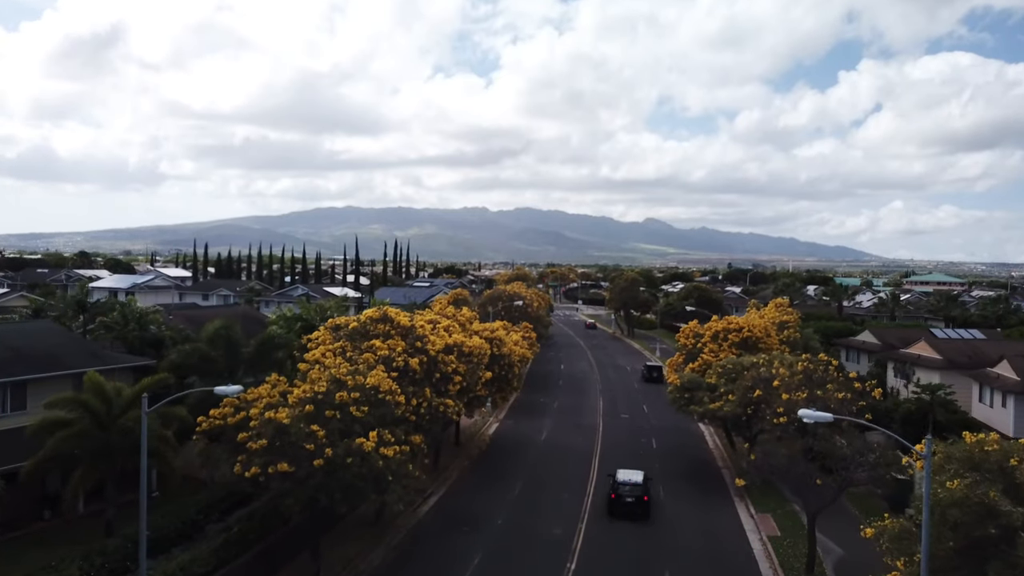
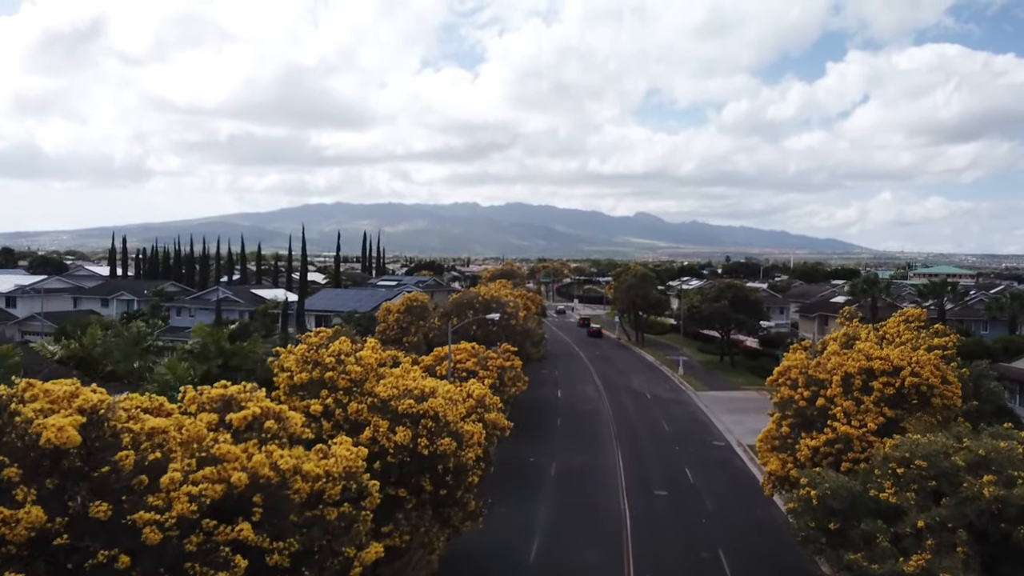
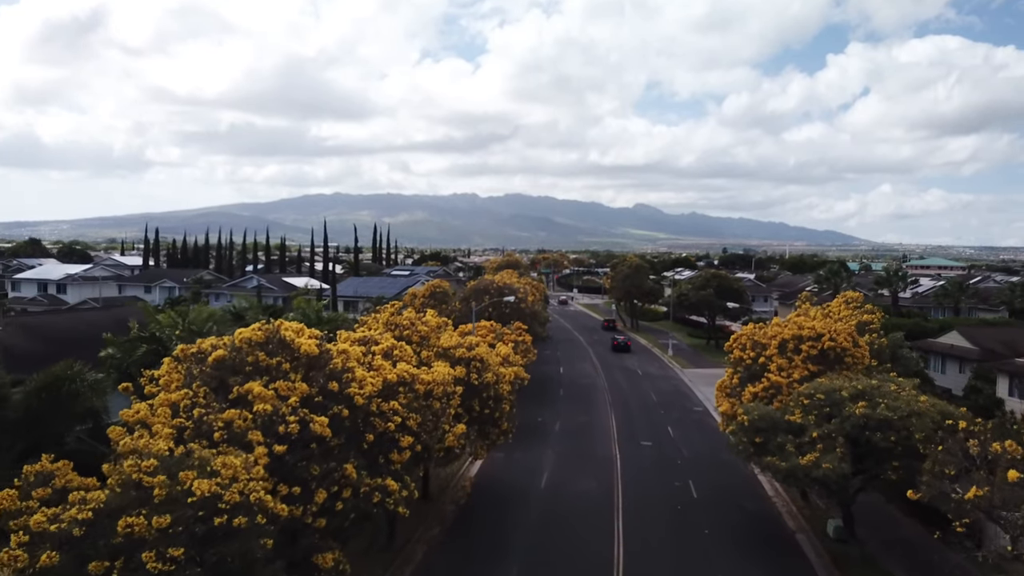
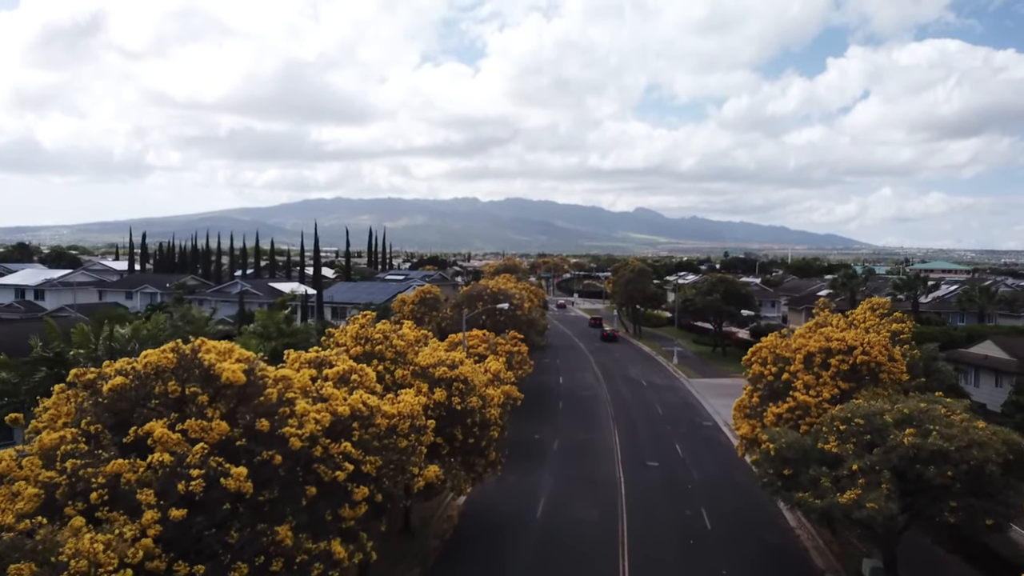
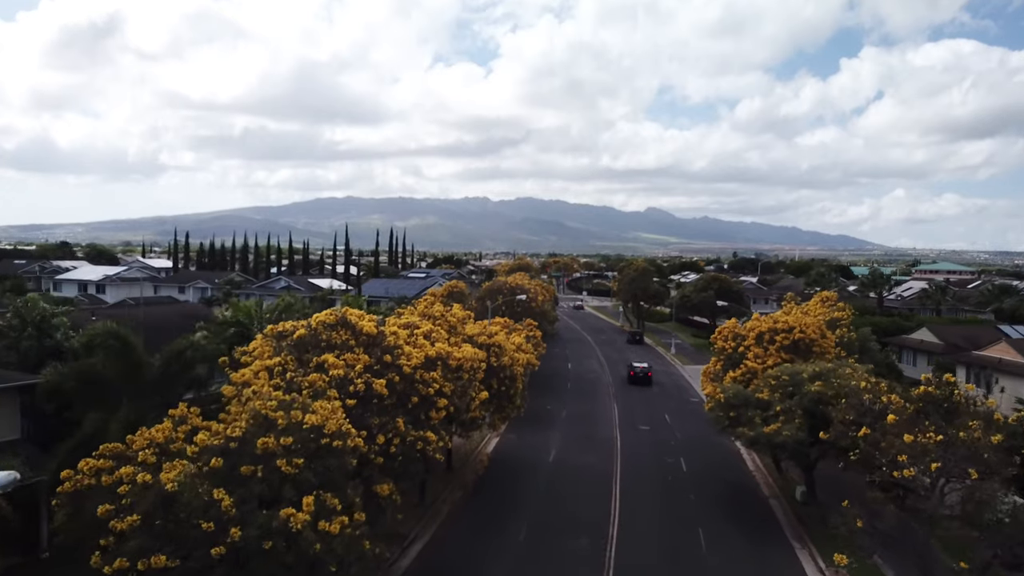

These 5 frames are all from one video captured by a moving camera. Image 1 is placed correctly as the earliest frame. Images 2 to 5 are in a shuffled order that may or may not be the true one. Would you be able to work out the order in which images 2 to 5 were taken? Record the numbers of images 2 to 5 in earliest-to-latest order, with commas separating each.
5, 3, 4, 2
